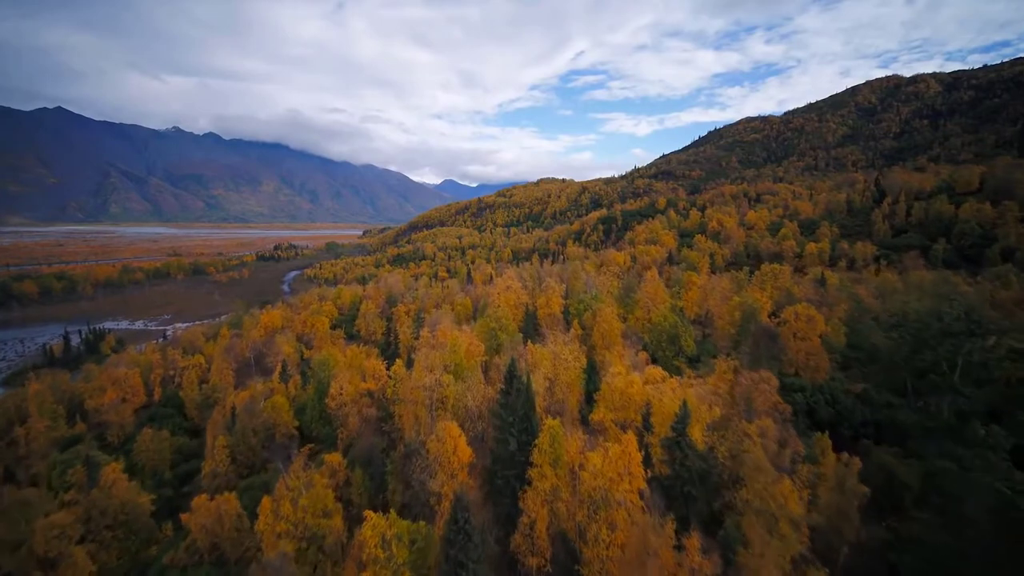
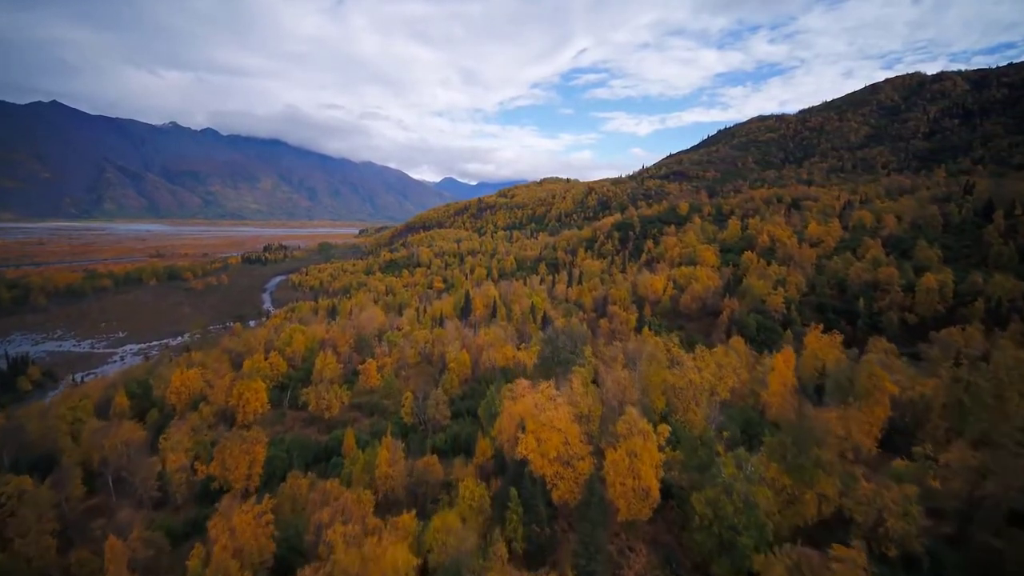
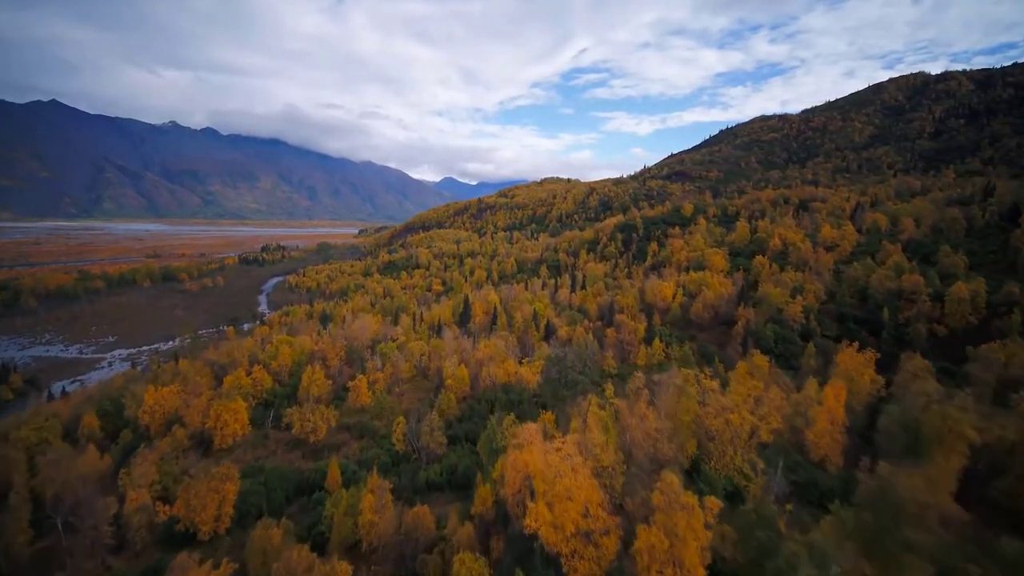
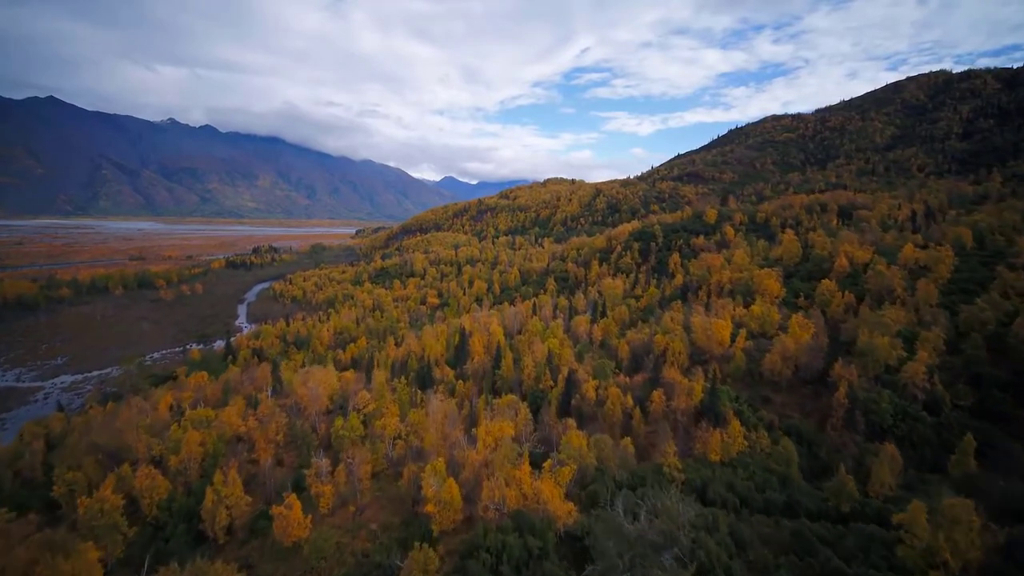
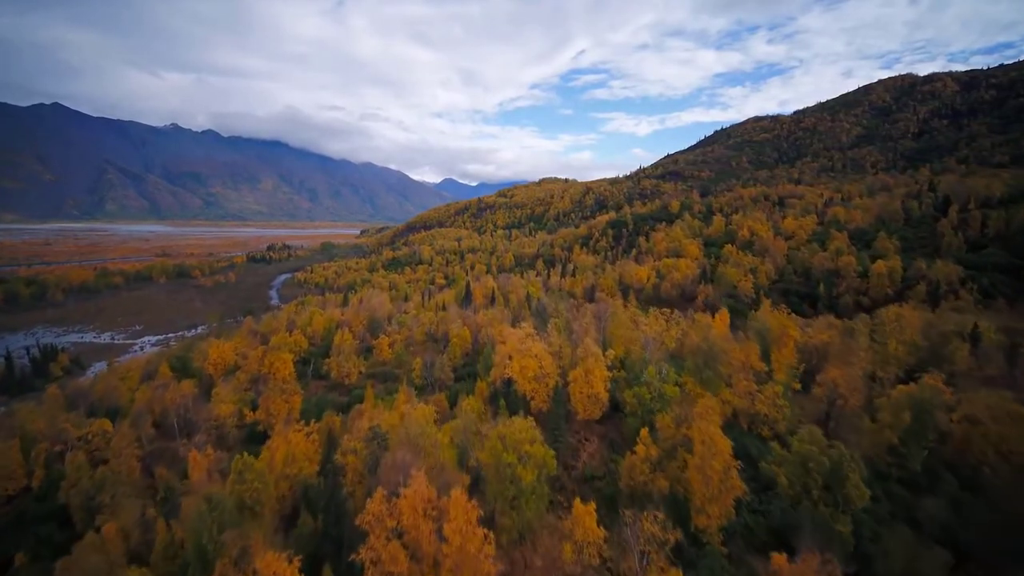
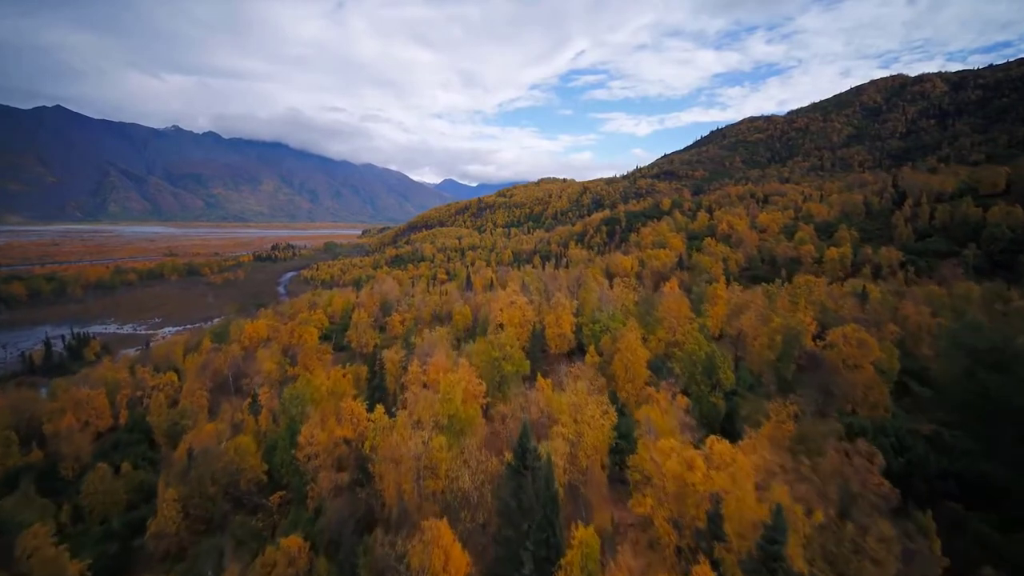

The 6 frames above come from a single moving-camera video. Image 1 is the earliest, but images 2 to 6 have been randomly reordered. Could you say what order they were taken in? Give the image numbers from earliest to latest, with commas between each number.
6, 5, 2, 3, 4
